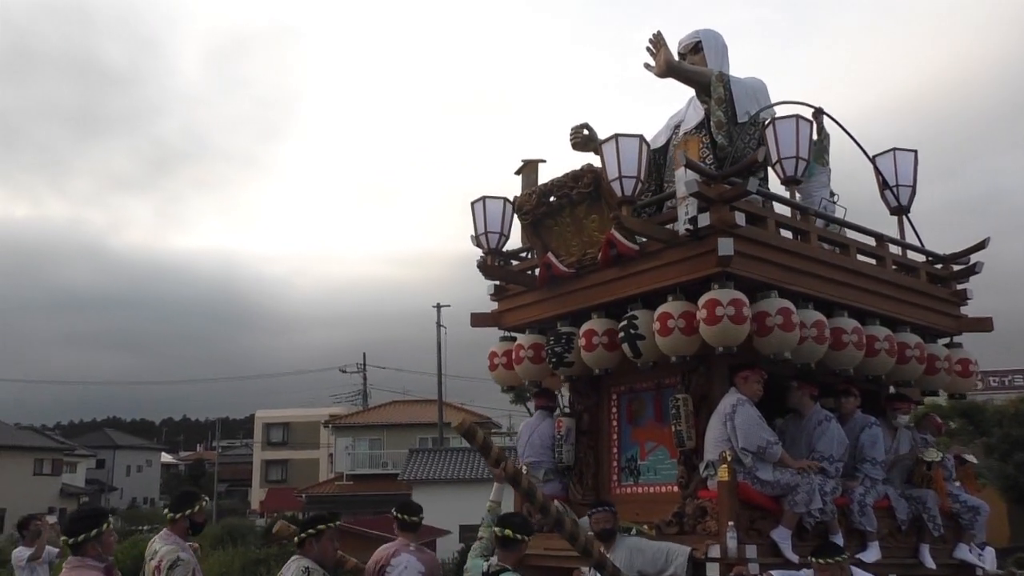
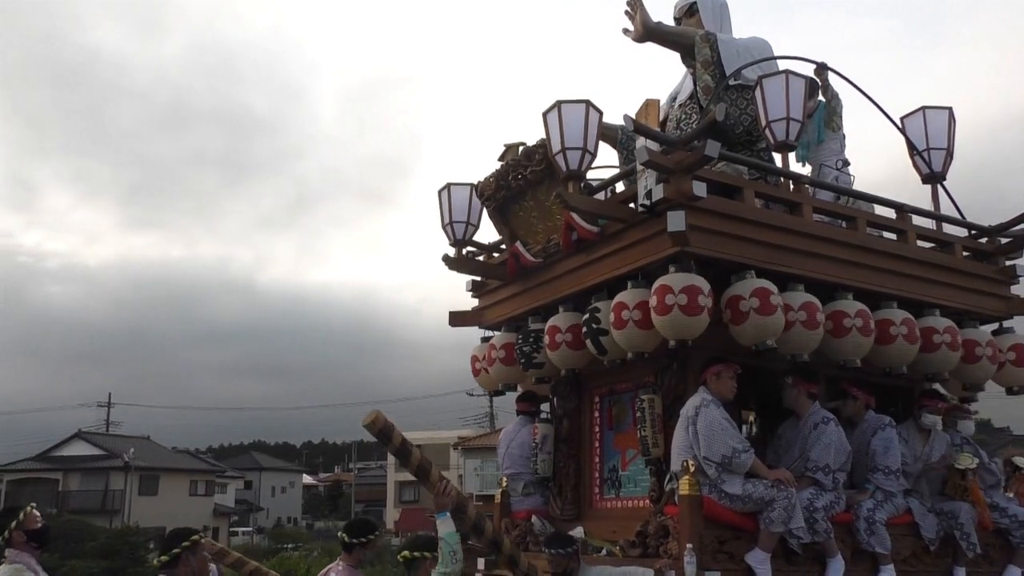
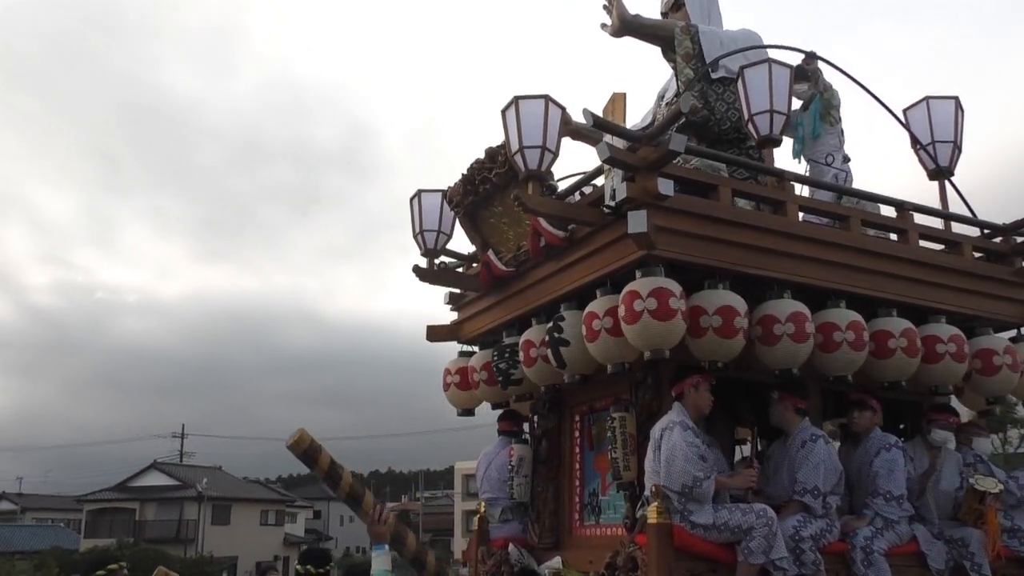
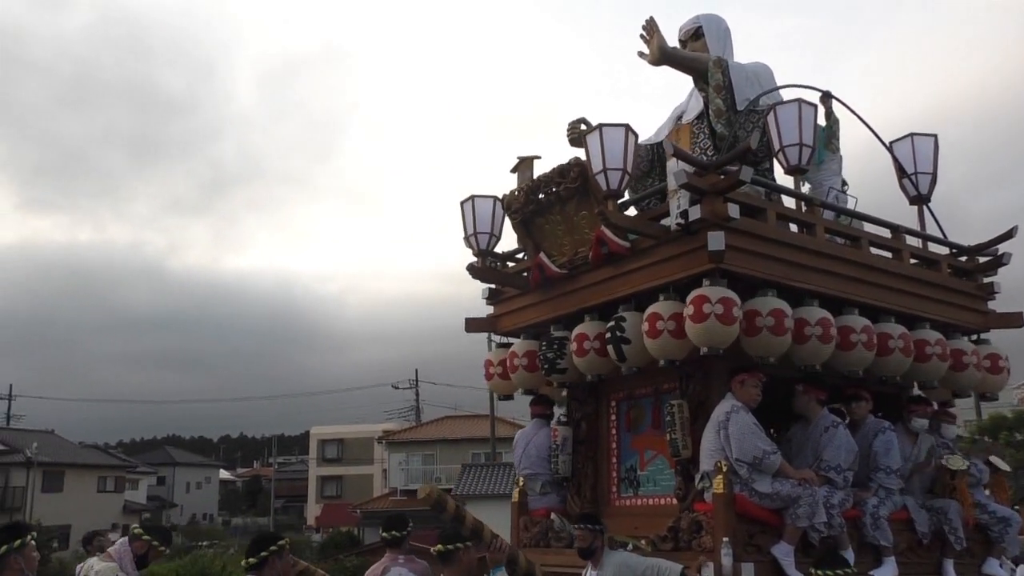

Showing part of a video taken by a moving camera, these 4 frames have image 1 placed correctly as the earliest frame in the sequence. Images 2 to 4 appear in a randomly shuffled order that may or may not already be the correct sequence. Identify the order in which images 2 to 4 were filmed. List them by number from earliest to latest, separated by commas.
4, 2, 3
